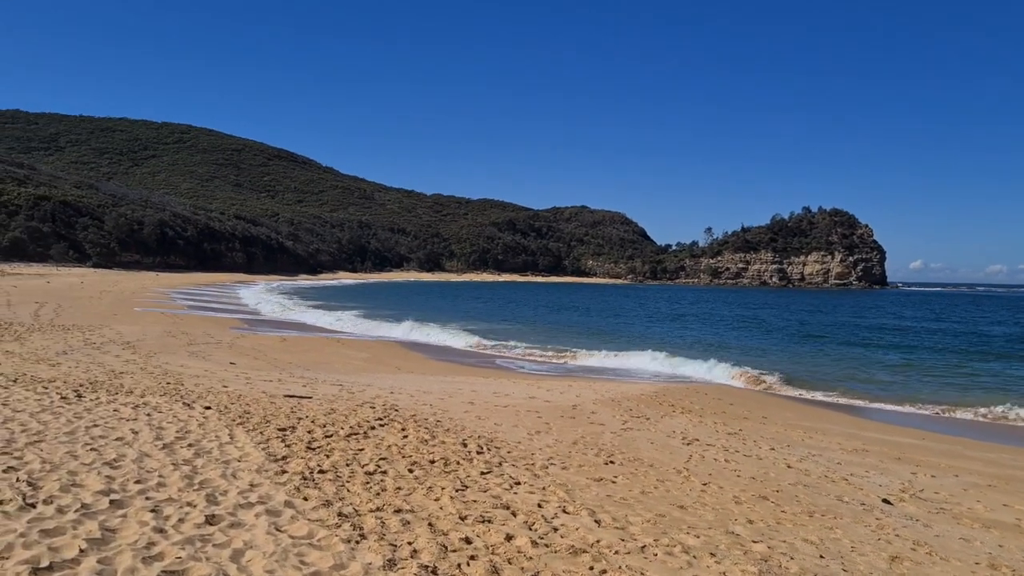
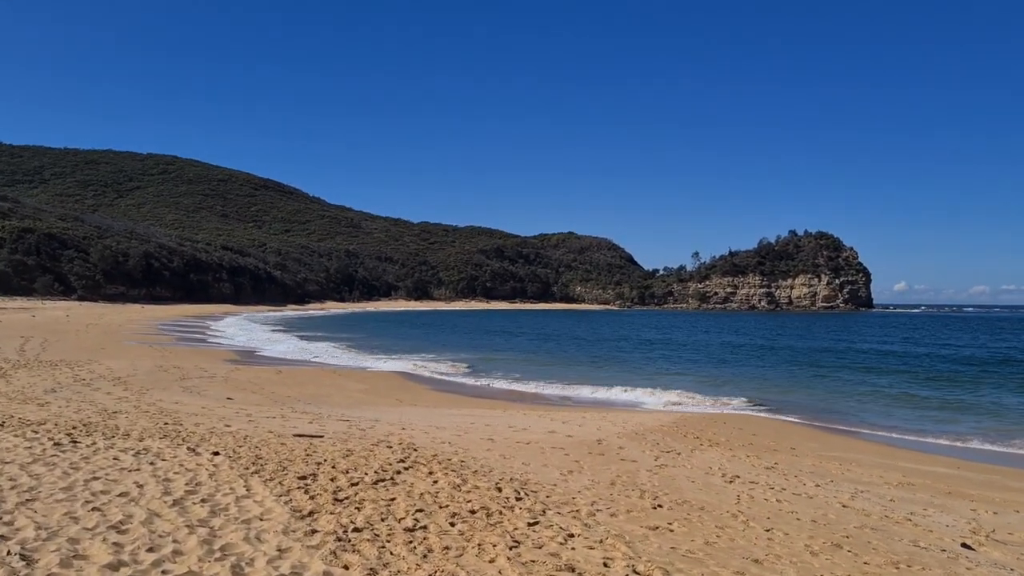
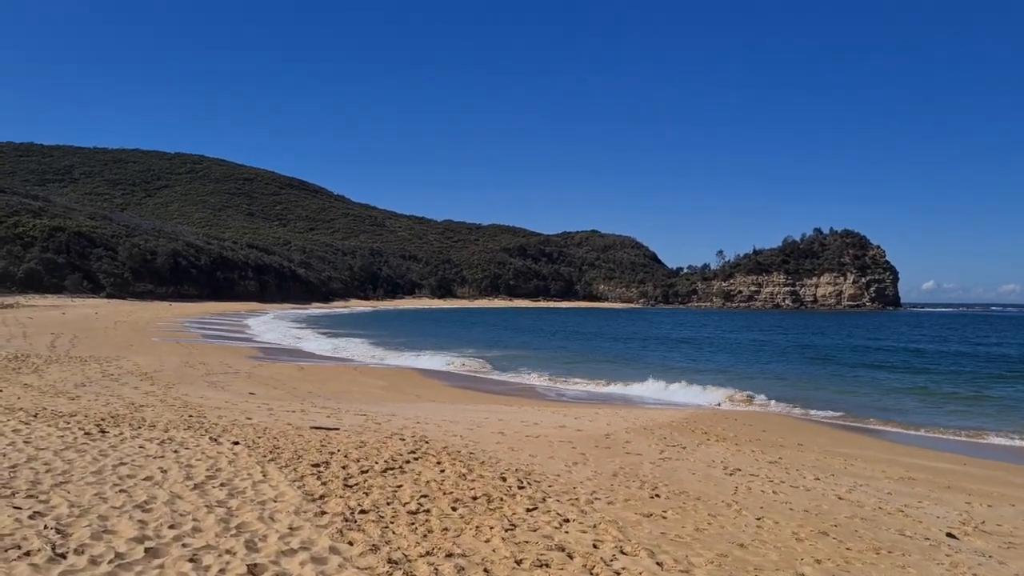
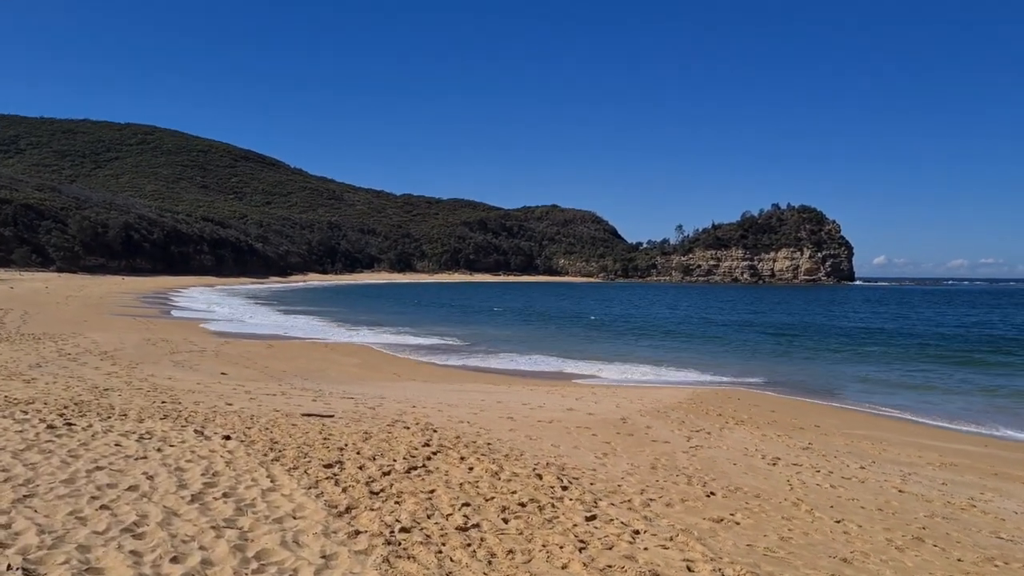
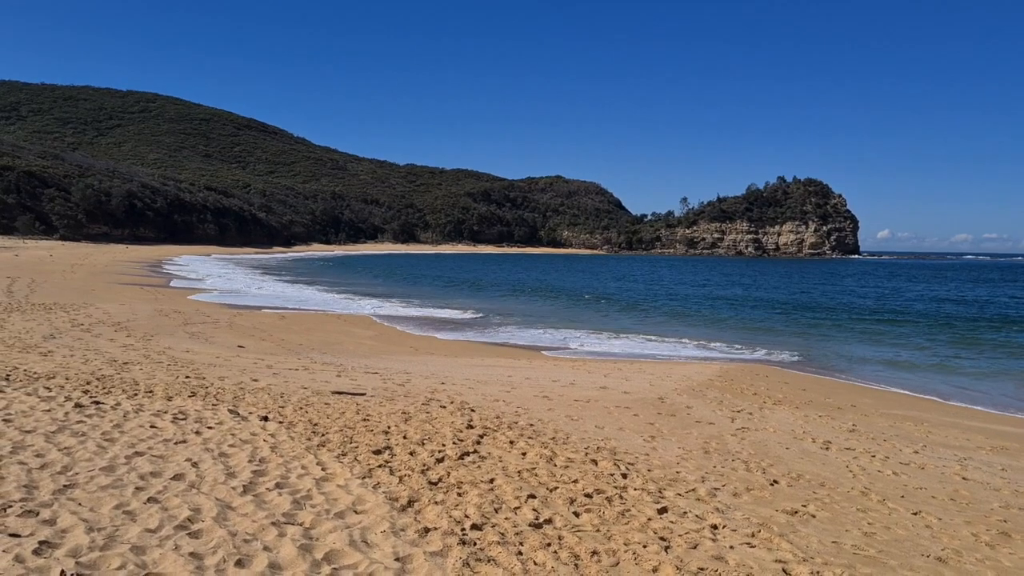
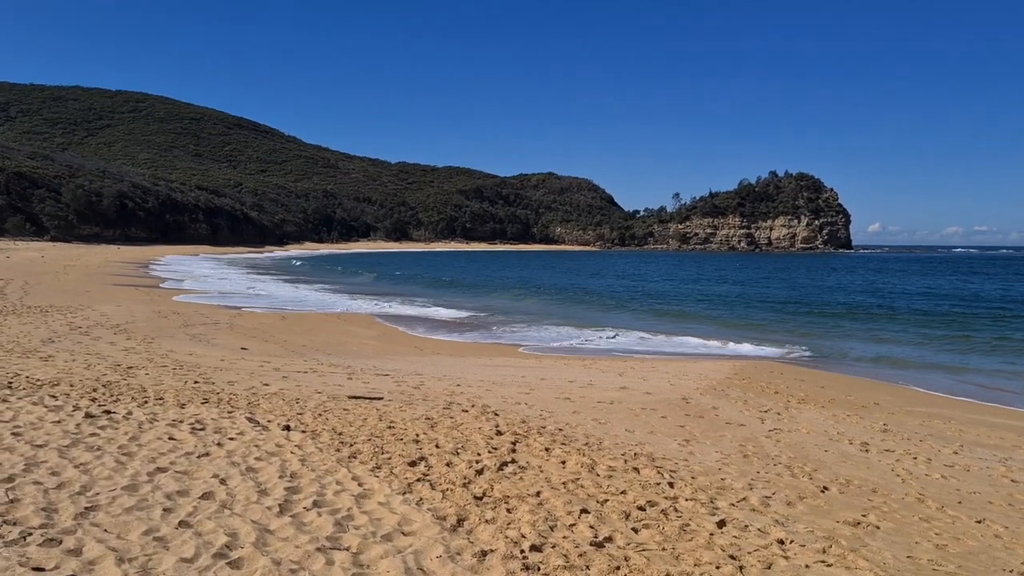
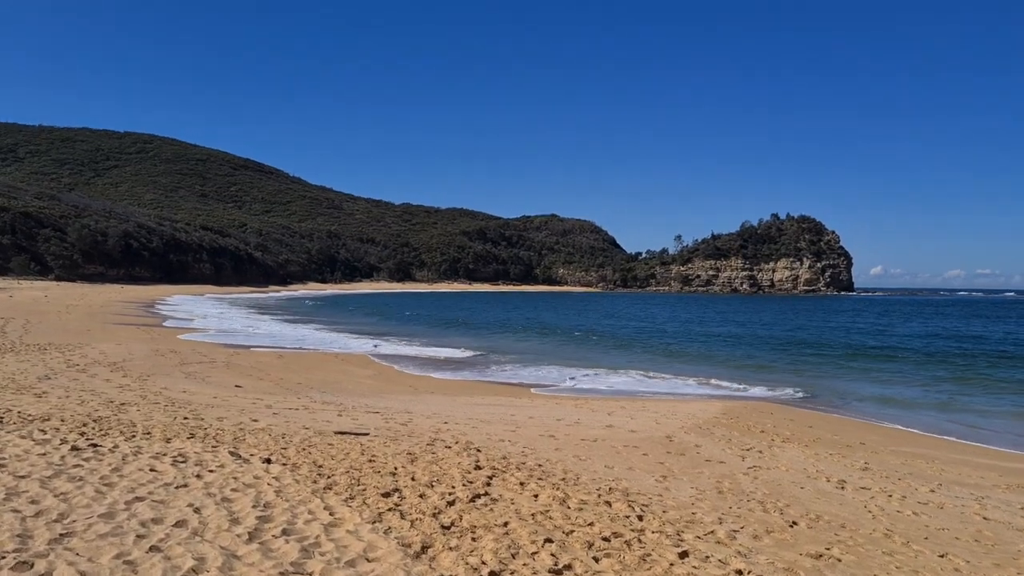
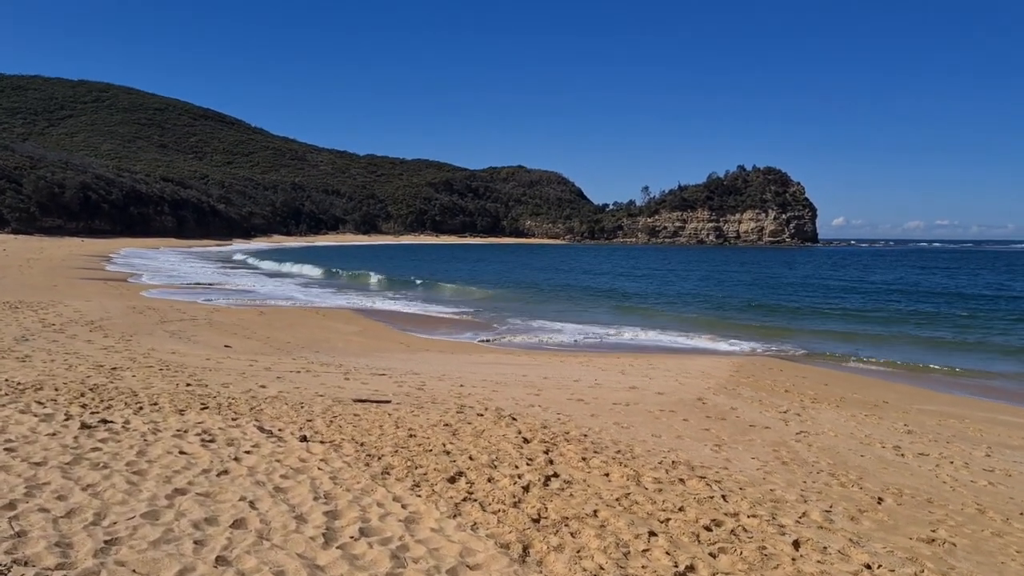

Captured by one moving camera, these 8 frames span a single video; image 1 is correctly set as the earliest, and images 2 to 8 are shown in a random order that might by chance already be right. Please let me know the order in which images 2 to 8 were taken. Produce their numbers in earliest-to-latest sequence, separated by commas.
3, 2, 4, 5, 7, 6, 8
